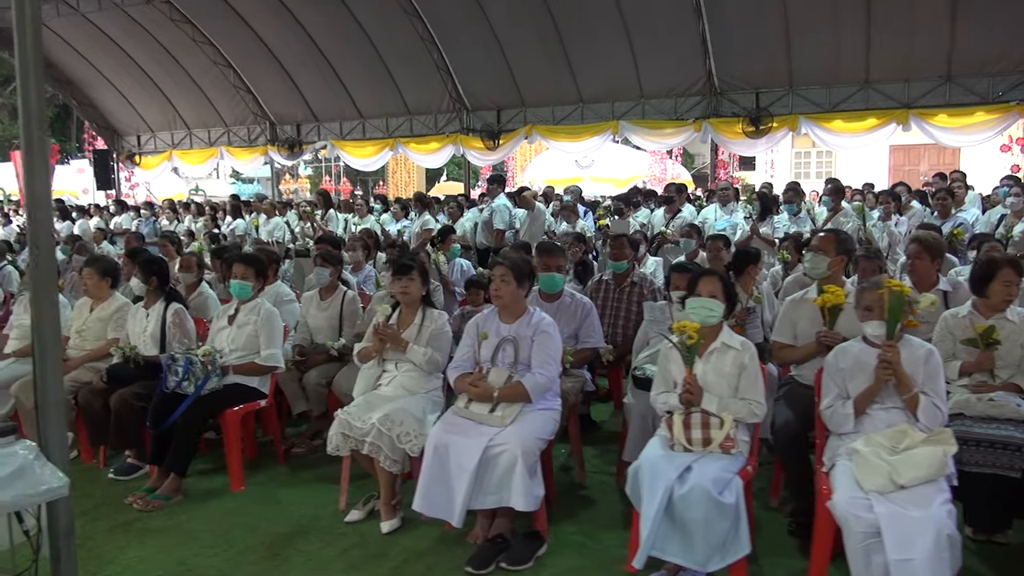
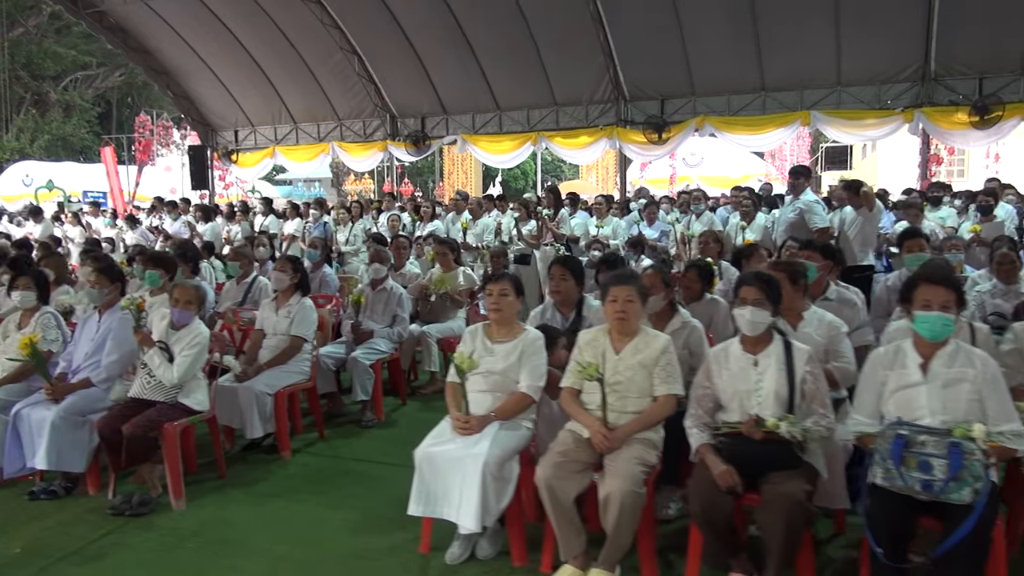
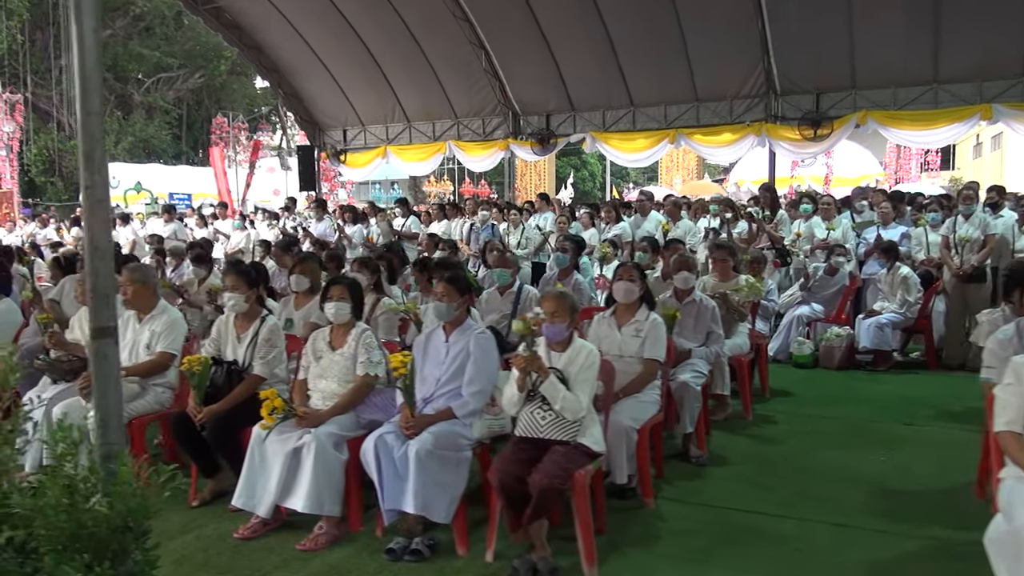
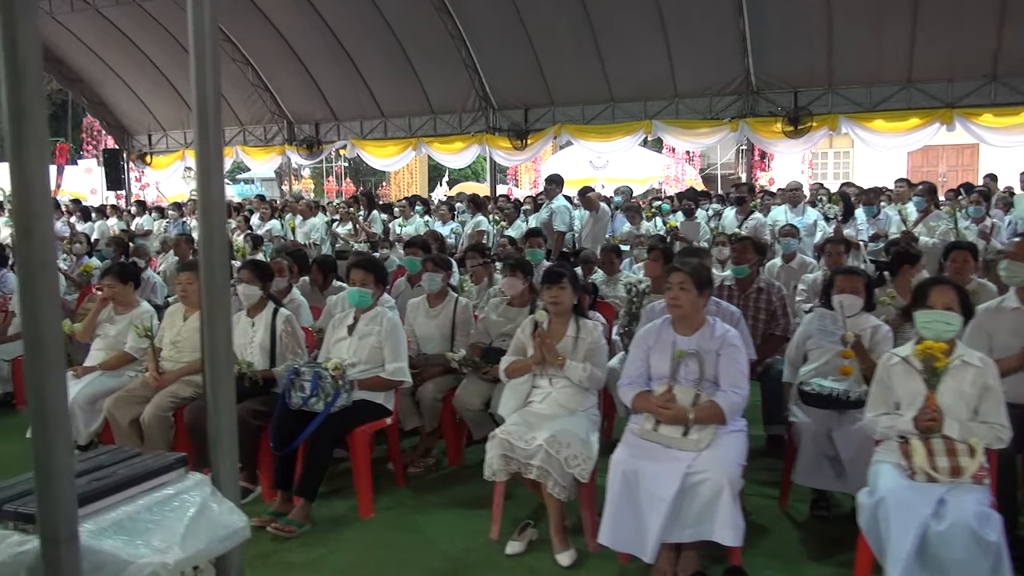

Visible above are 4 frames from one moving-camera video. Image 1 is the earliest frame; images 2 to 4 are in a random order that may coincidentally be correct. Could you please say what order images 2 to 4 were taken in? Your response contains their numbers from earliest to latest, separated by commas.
4, 2, 3
